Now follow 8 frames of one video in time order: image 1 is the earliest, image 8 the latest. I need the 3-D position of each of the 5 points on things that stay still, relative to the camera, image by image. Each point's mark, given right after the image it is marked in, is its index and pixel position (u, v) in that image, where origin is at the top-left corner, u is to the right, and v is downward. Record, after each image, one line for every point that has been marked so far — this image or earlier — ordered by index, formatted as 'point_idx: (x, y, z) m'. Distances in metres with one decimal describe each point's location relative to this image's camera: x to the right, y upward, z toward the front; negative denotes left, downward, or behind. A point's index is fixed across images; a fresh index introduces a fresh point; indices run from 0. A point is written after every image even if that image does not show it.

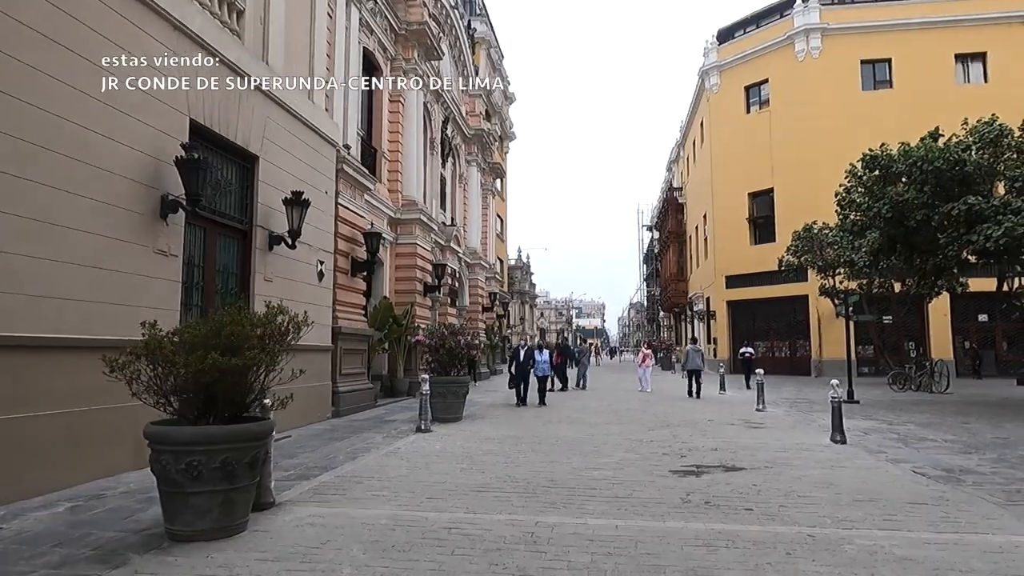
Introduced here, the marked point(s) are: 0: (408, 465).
0: (-1.3, -2.2, +8.2) m
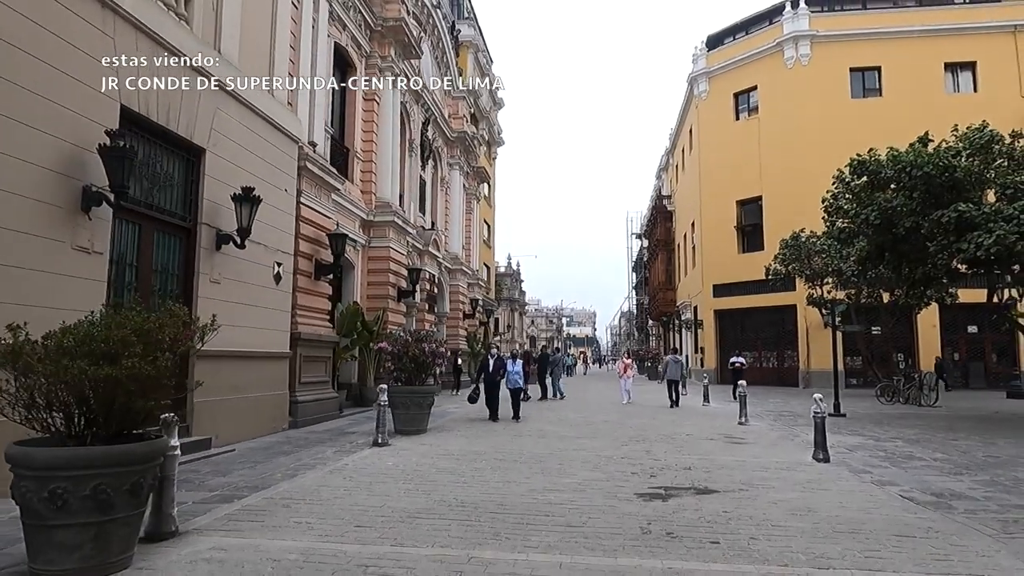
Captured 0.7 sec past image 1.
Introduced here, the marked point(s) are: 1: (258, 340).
0: (-1.8, -2.2, +7.5) m
1: (-4.4, -0.9, +11.5) m
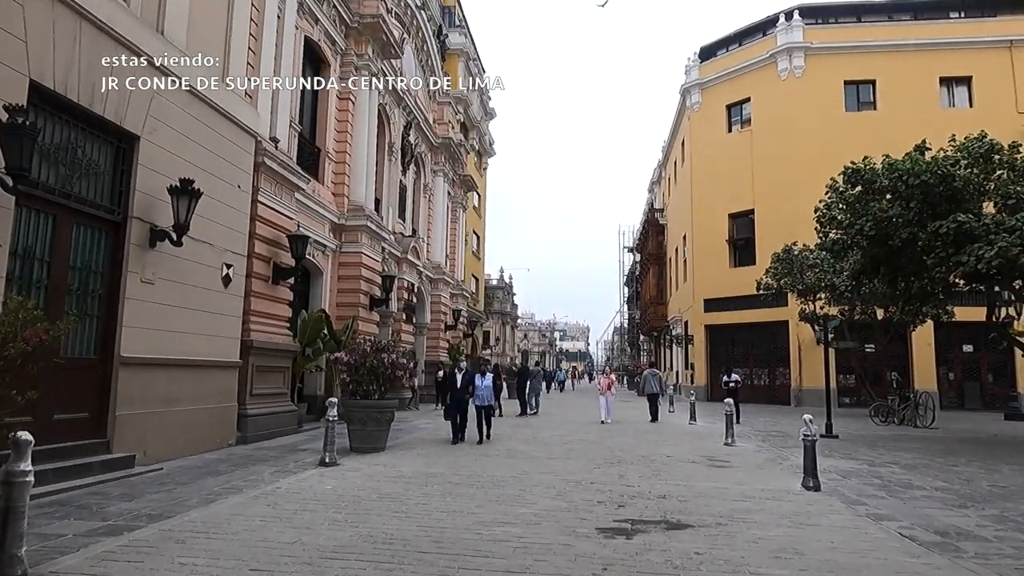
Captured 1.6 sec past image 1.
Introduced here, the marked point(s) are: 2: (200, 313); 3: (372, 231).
0: (-2.4, -2.2, +6.5) m
1: (-5.0, -0.9, +10.5) m
2: (-5.0, -0.4, +10.6) m
3: (-3.9, +1.6, +18.5) m
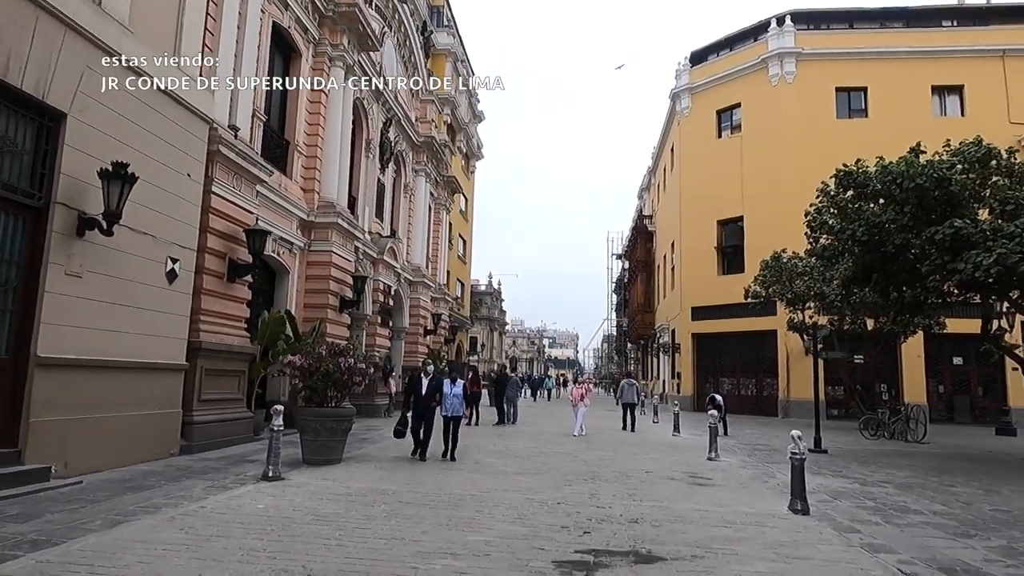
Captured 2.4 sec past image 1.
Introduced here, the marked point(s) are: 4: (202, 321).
0: (-2.8, -2.1, +5.7) m
1: (-5.5, -0.9, +9.6) m
2: (-5.4, -0.3, +9.7) m
3: (-4.5, +1.6, +17.6) m
4: (-5.4, -0.6, +11.5) m
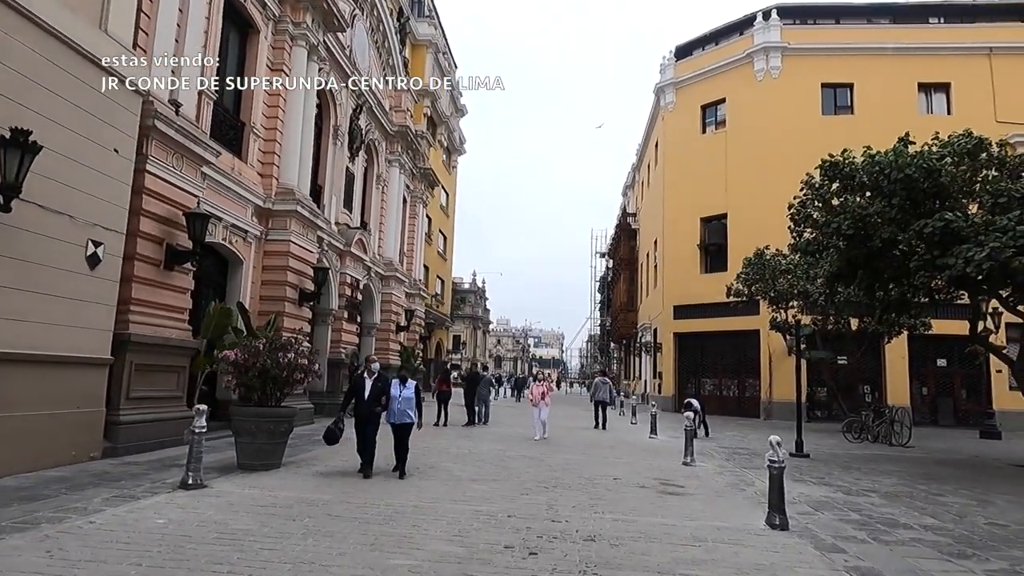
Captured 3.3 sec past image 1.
0: (-3.4, -2.0, +4.7) m
1: (-6.1, -0.7, +8.7) m
2: (-6.0, -0.1, +8.7) m
3: (-5.2, +1.8, +16.7) m
4: (-6.0, -0.4, +10.6) m
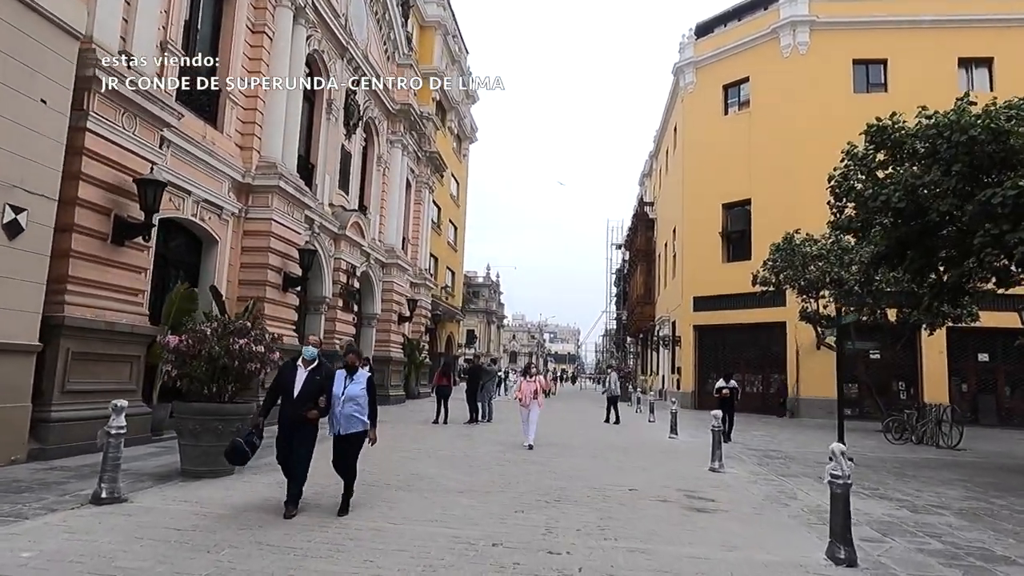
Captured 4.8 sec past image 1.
0: (-3.5, -1.7, +3.2) m
1: (-6.1, -0.4, +7.2) m
2: (-6.1, +0.2, +7.3) m
3: (-5.1, +2.1, +15.2) m
4: (-6.0, 0.0, +9.1) m
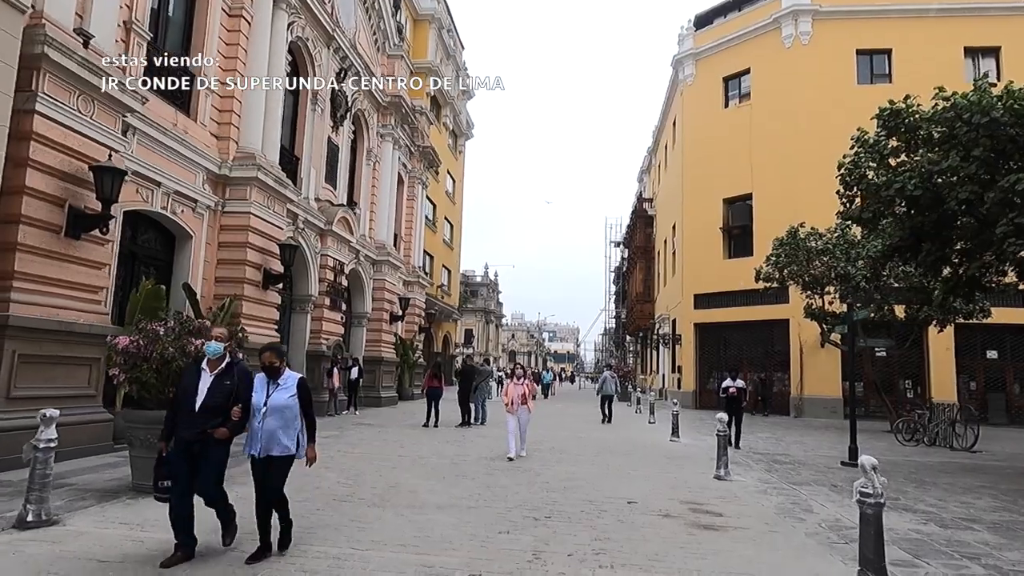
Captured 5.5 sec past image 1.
0: (-3.7, -1.6, +2.5) m
1: (-6.3, -0.3, +6.4) m
2: (-6.3, +0.2, +6.5) m
3: (-5.3, +2.2, +14.4) m
4: (-6.2, 0.0, +8.3) m
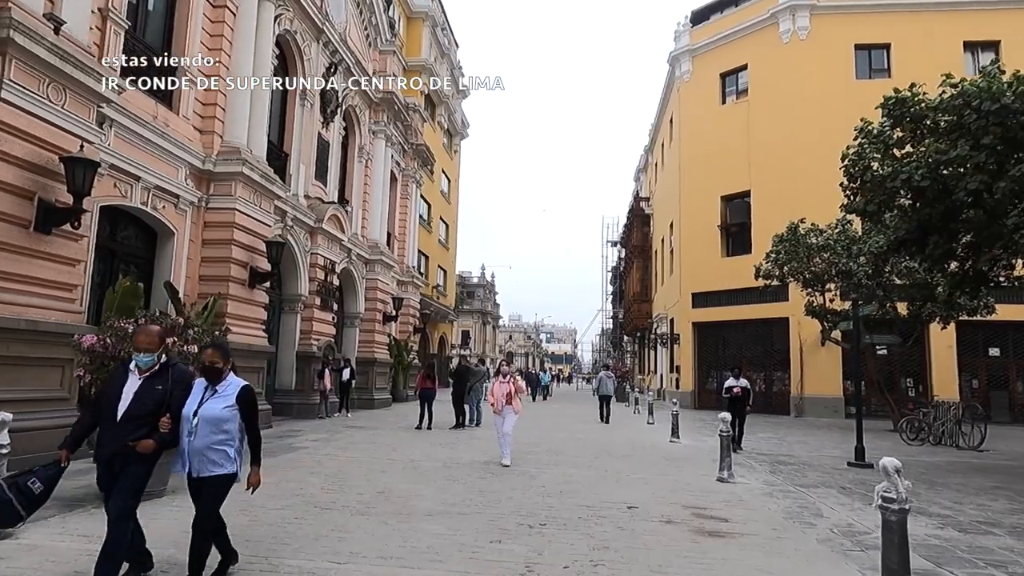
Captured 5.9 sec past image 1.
0: (-3.7, -1.6, +2.0) m
1: (-6.4, -0.3, +6.0) m
2: (-6.4, +0.3, +6.1) m
3: (-5.4, +2.2, +14.0) m
4: (-6.3, 0.0, +7.9) m
